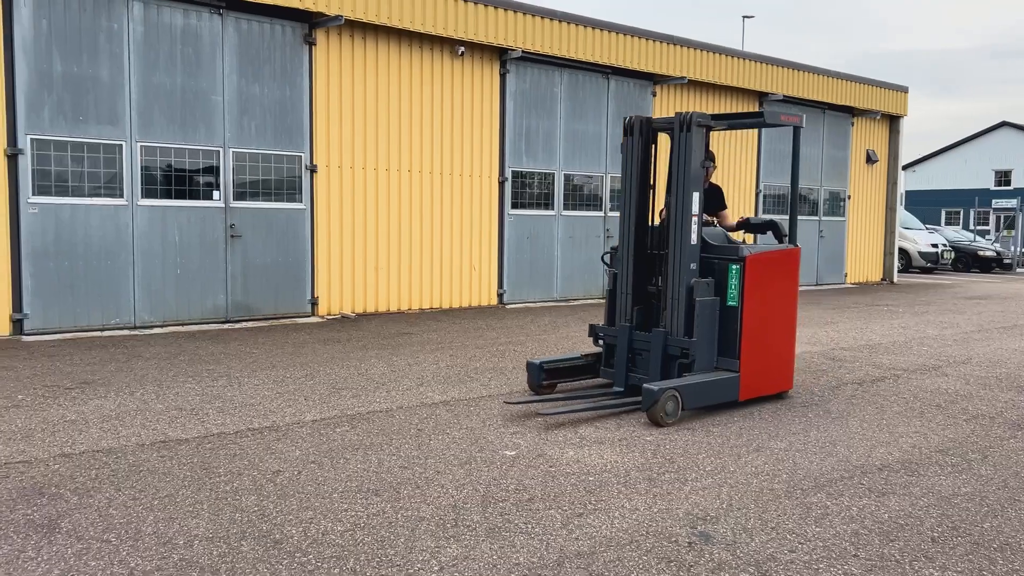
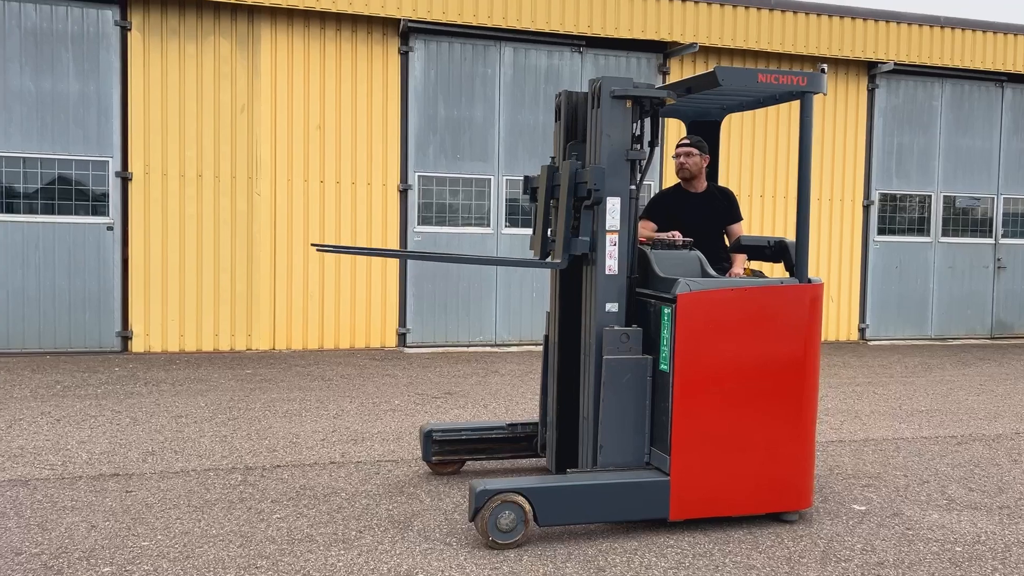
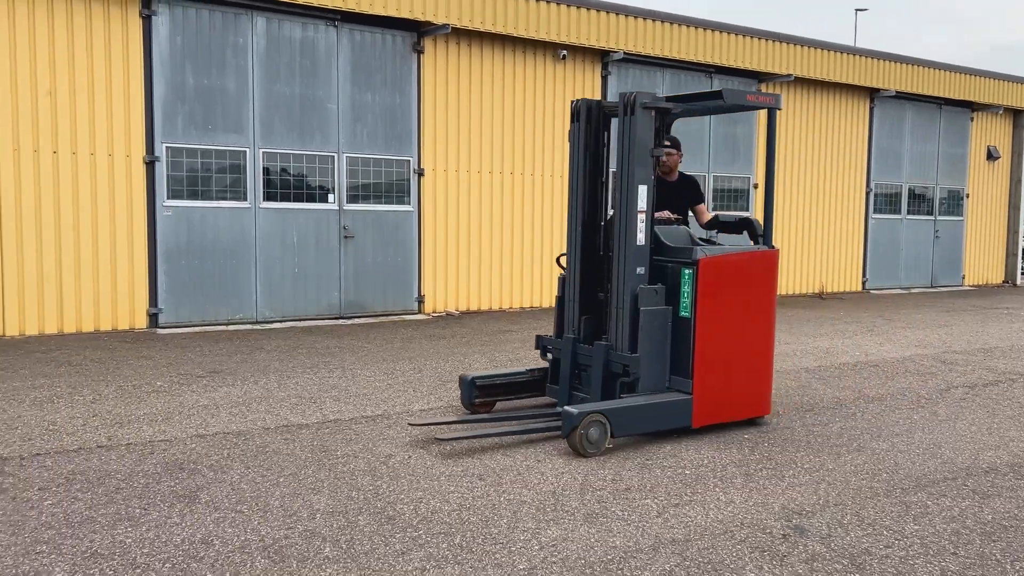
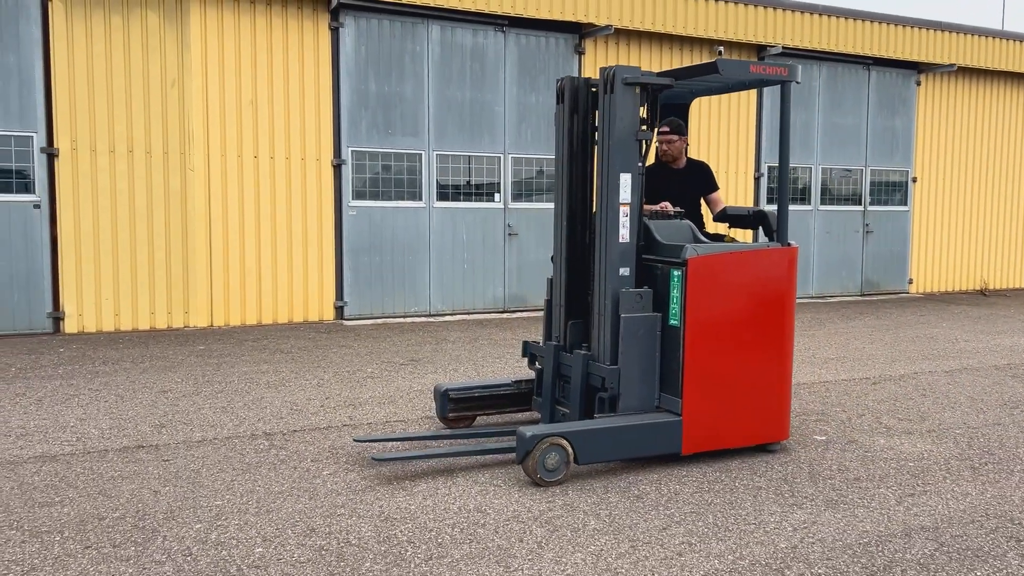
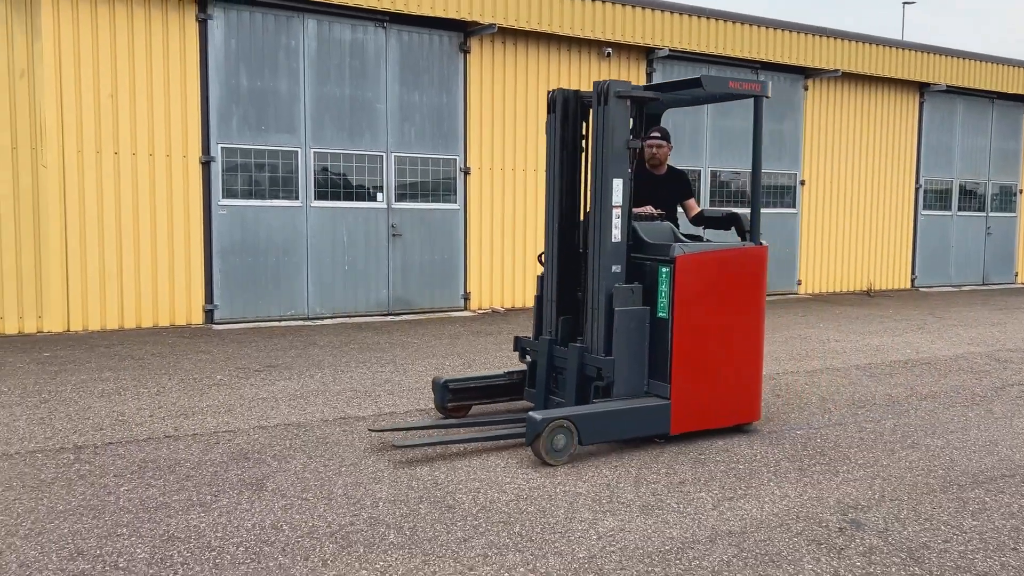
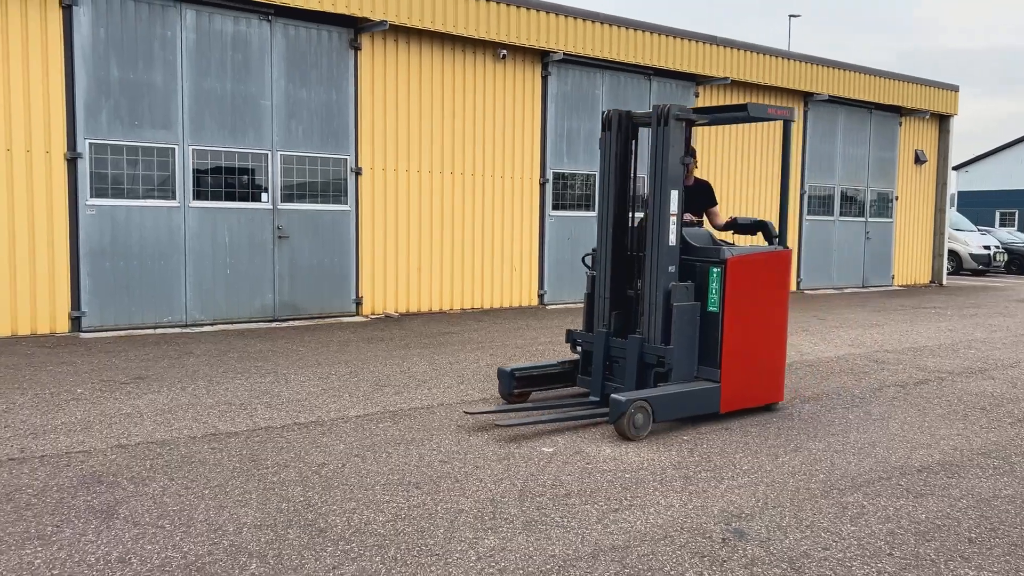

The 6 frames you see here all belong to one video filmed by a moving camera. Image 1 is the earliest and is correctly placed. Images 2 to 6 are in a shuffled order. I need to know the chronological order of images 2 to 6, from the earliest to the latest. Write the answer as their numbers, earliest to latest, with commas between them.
6, 3, 5, 4, 2
